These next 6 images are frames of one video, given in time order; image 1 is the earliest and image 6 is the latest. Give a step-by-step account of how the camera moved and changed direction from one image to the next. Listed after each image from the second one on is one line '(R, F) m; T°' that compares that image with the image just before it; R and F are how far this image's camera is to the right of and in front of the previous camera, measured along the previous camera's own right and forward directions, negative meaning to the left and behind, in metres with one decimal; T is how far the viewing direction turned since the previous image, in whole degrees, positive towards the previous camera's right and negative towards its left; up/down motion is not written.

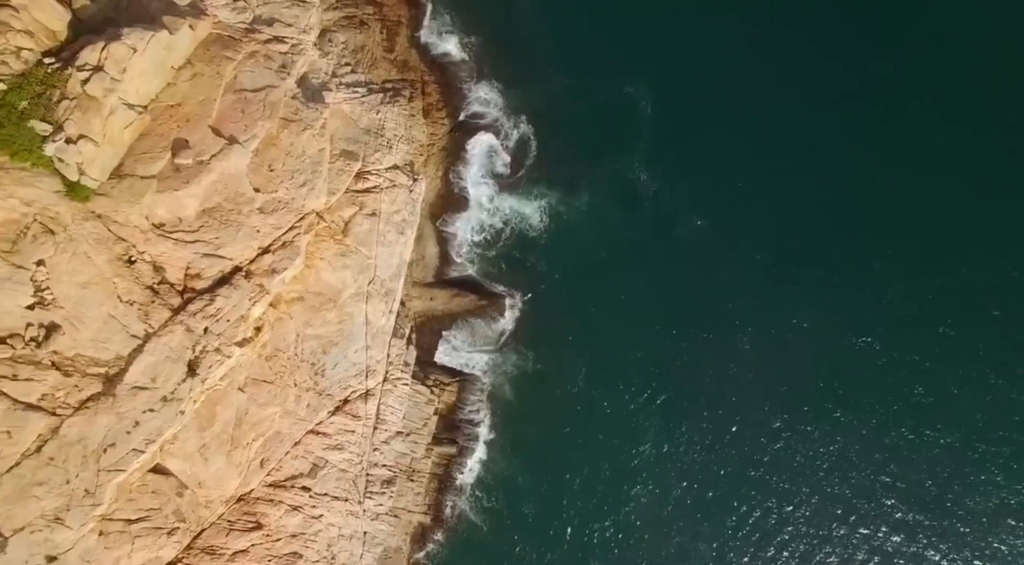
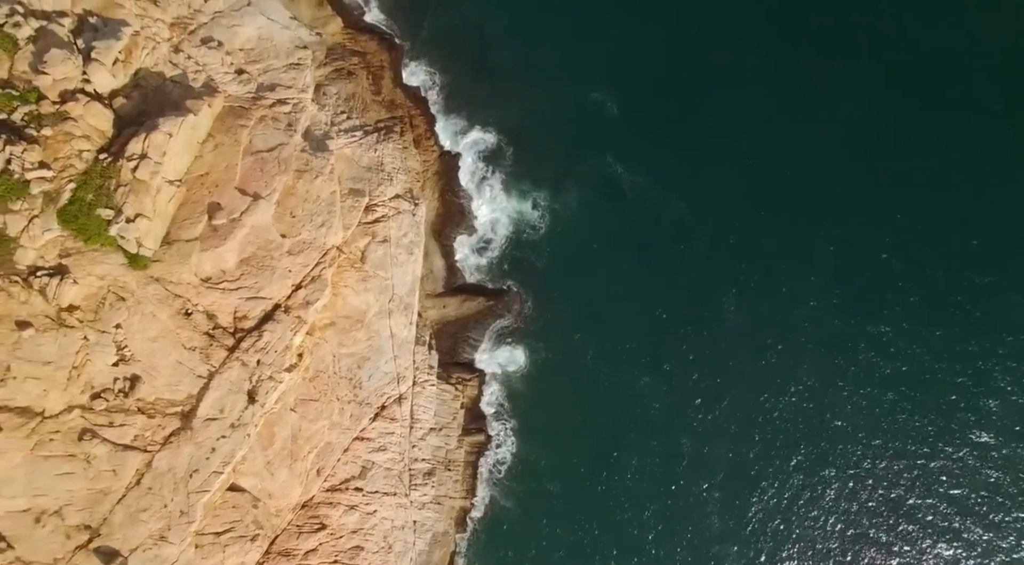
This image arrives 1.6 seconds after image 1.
(-2.7, -6.1) m; +3°
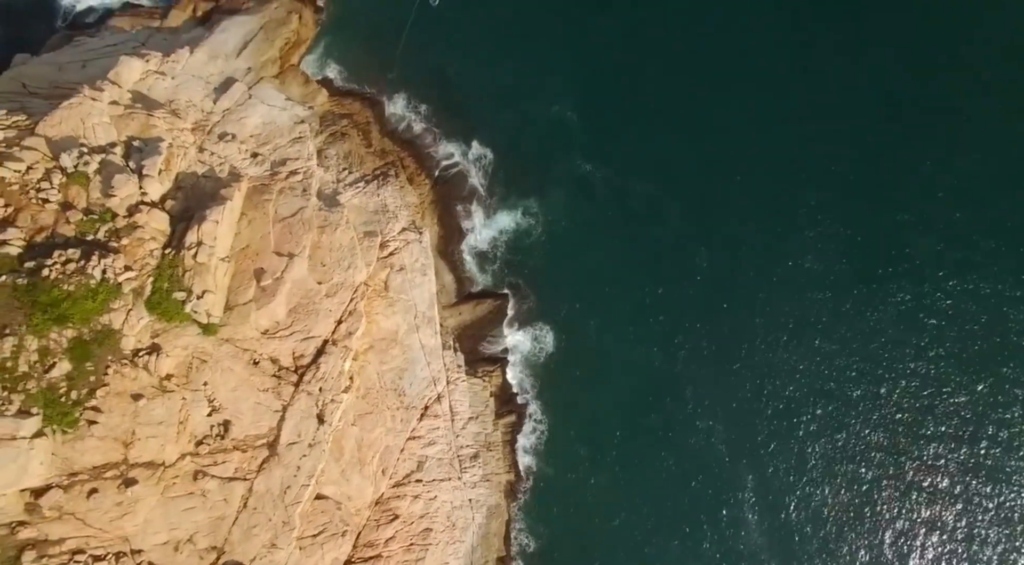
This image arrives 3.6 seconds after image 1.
(+0.1, -8.0) m; 0°
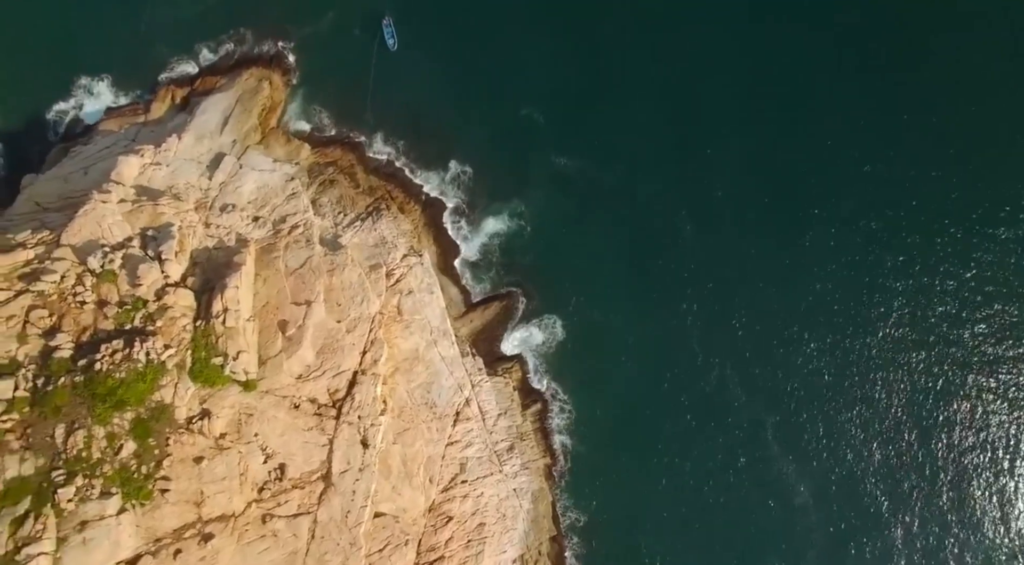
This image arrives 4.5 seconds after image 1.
(+0.5, -3.9) m; -1°
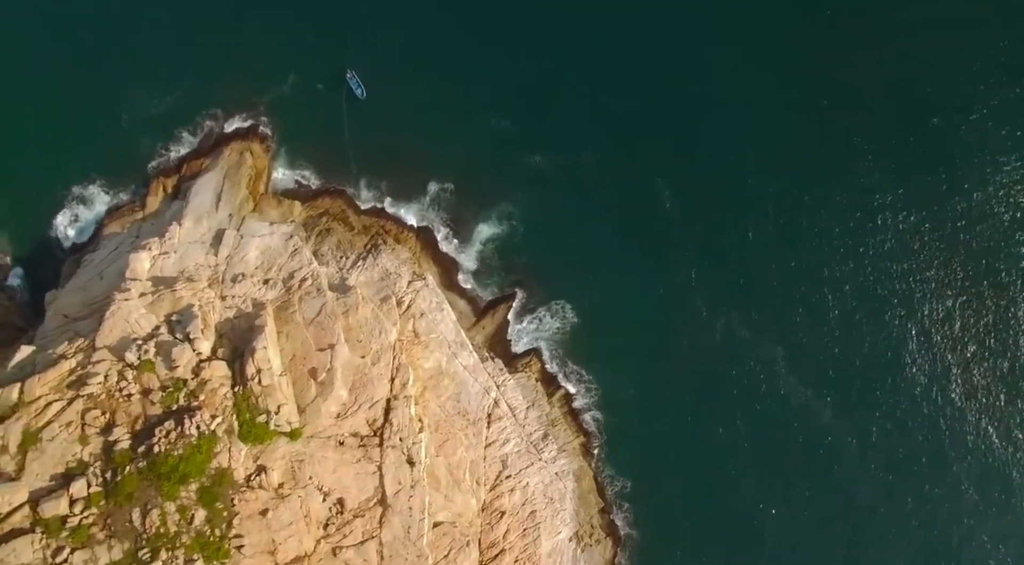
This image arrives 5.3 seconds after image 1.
(+1.3, -3.6) m; -1°
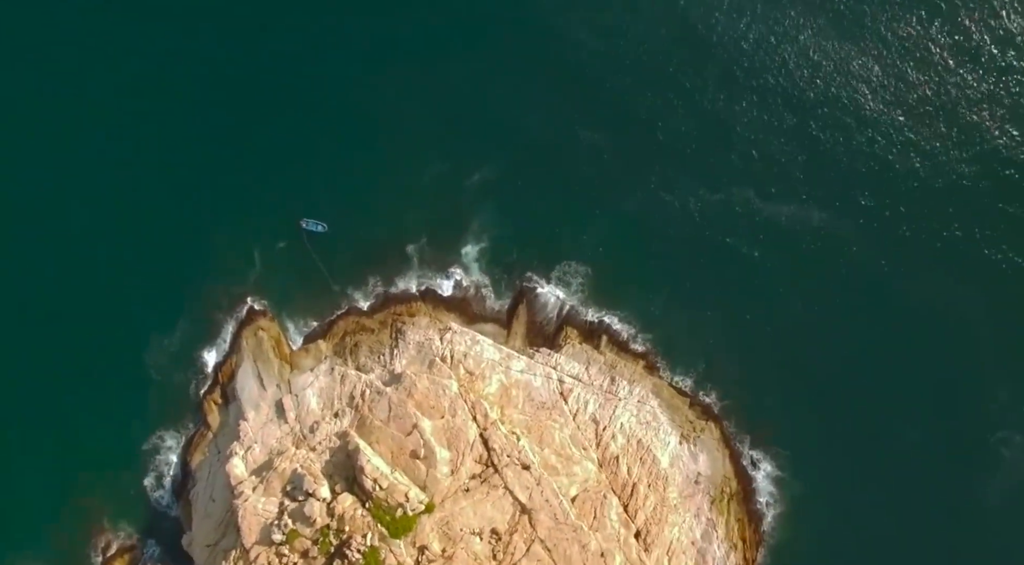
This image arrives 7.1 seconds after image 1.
(+6.4, -8.0) m; -5°
